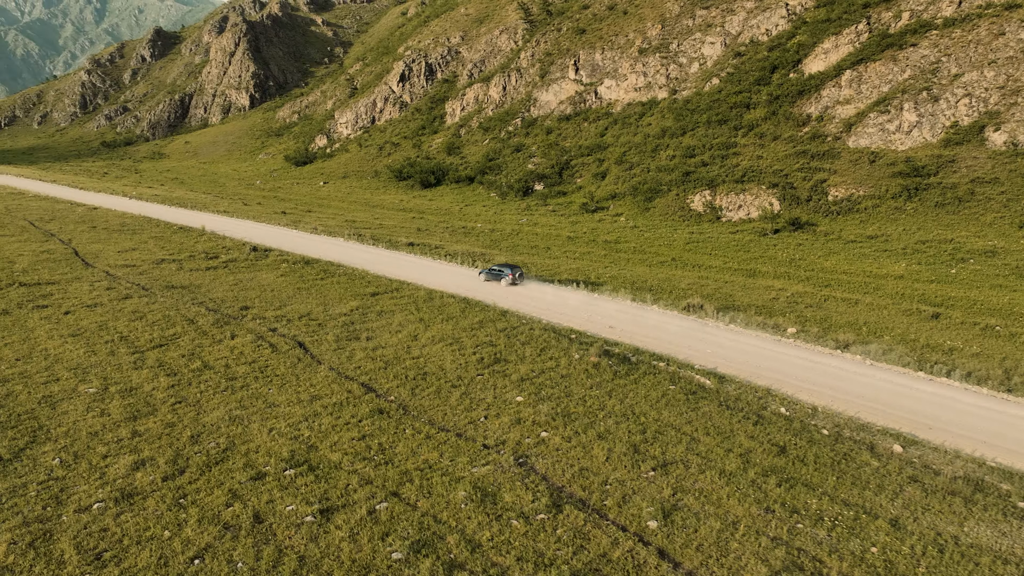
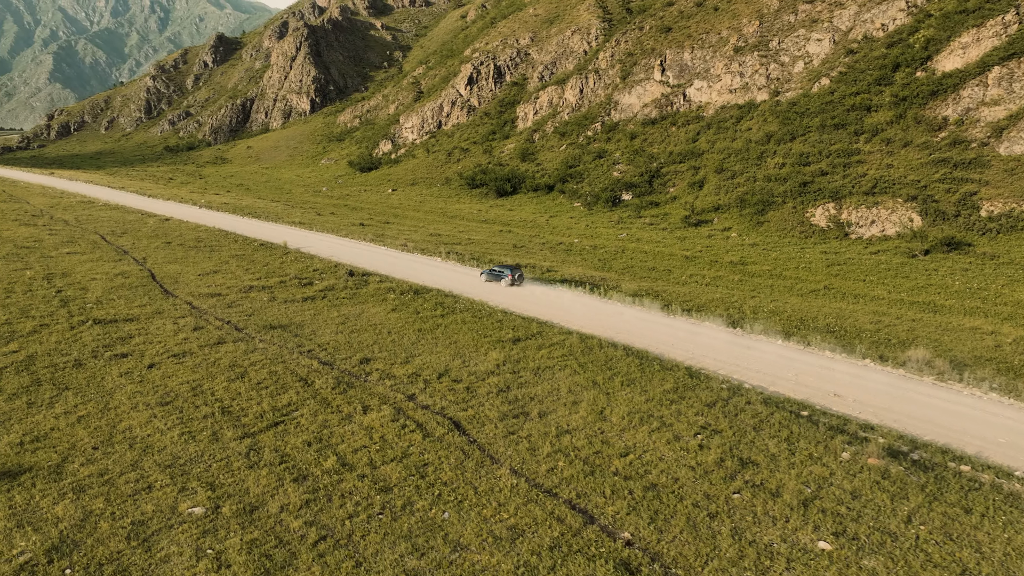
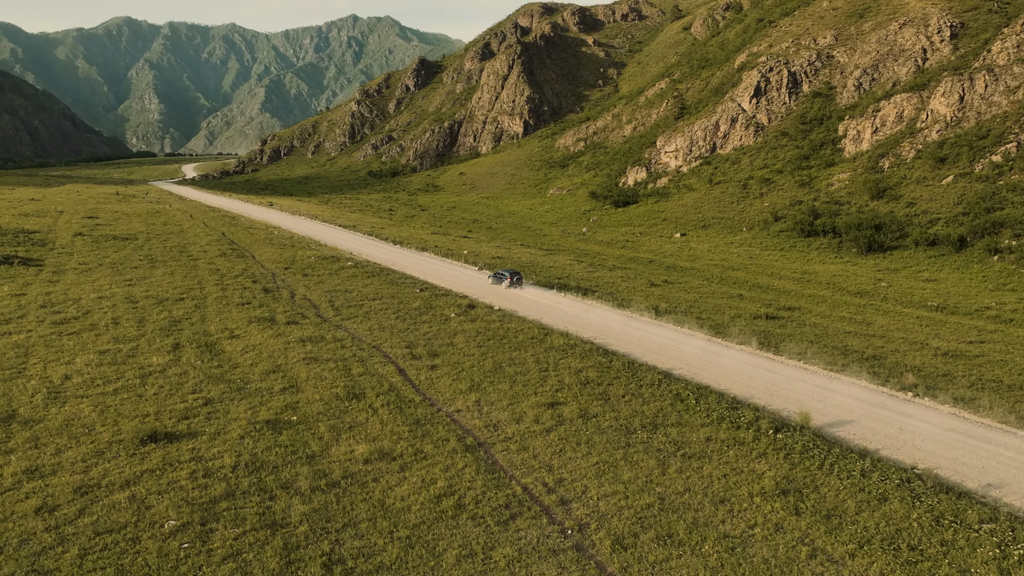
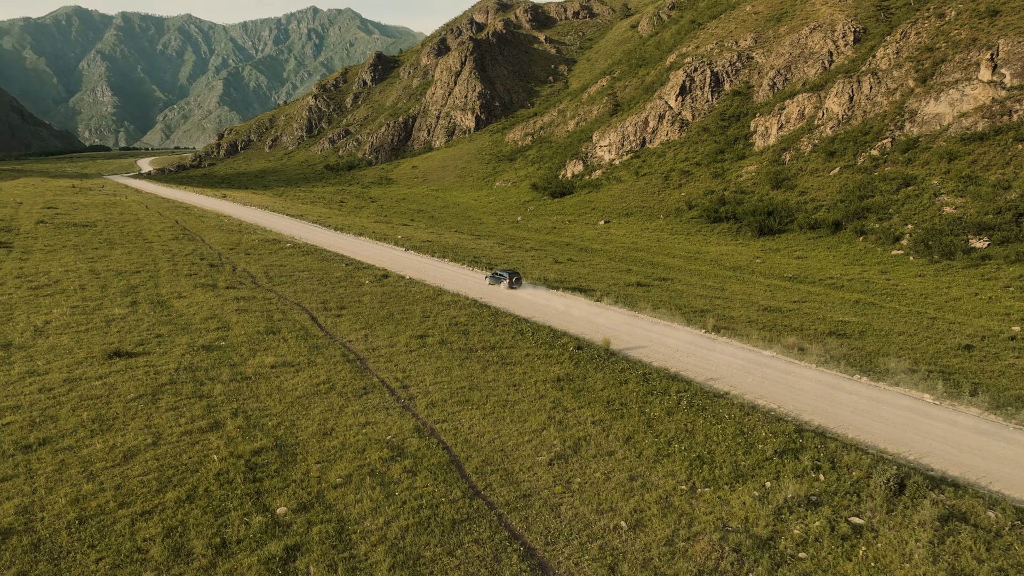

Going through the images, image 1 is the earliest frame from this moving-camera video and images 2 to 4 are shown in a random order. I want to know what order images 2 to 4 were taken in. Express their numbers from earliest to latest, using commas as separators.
2, 4, 3
